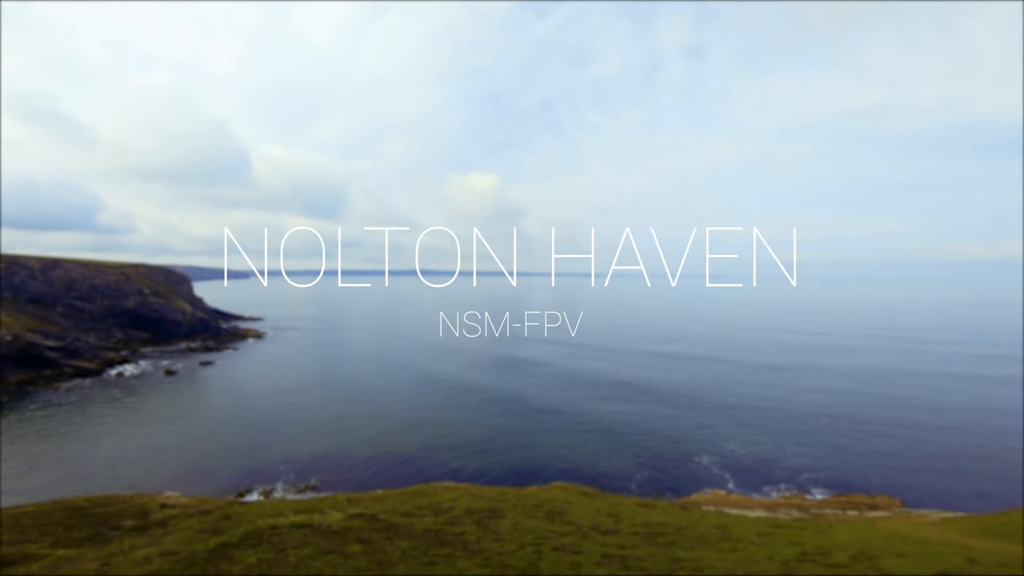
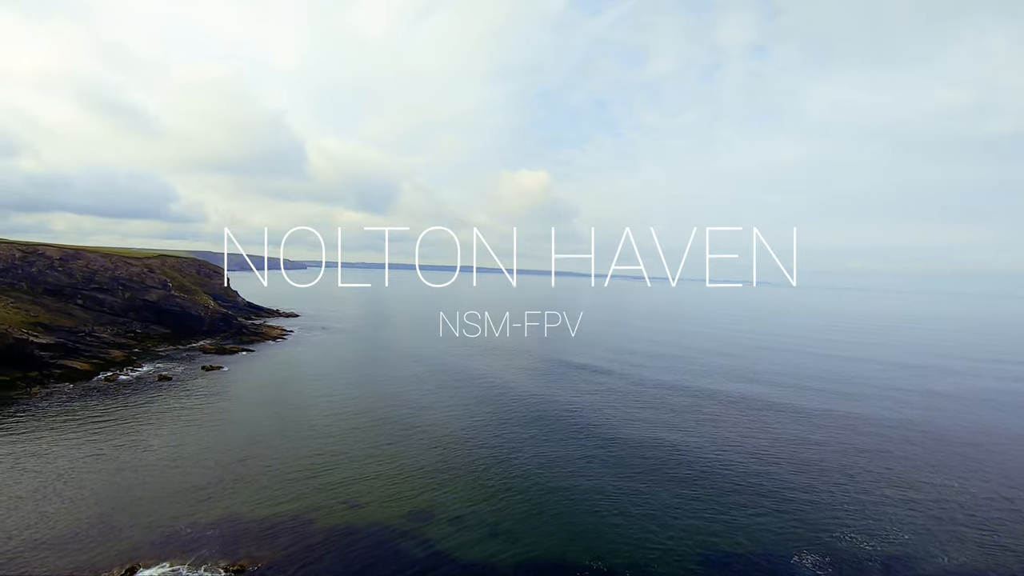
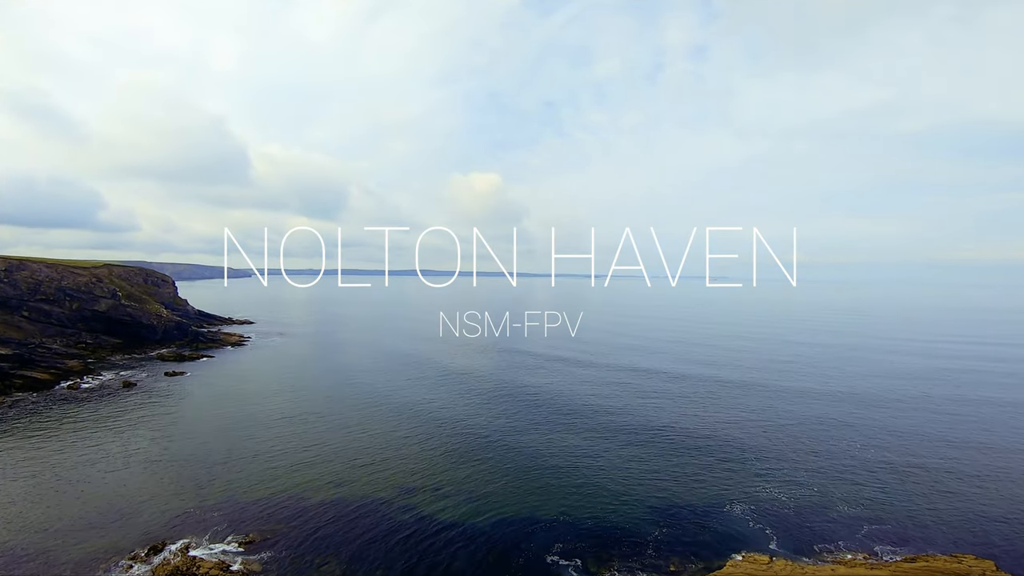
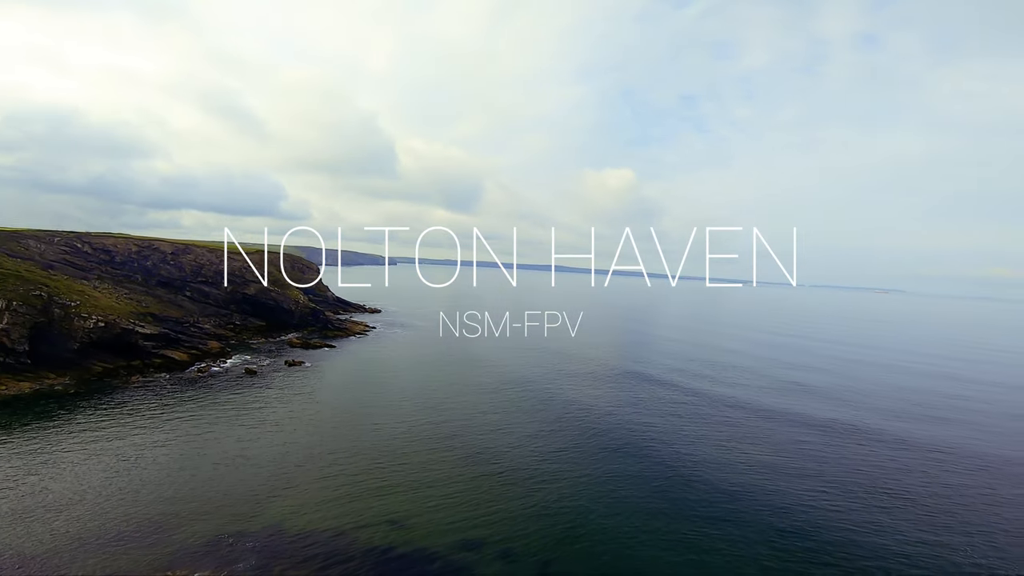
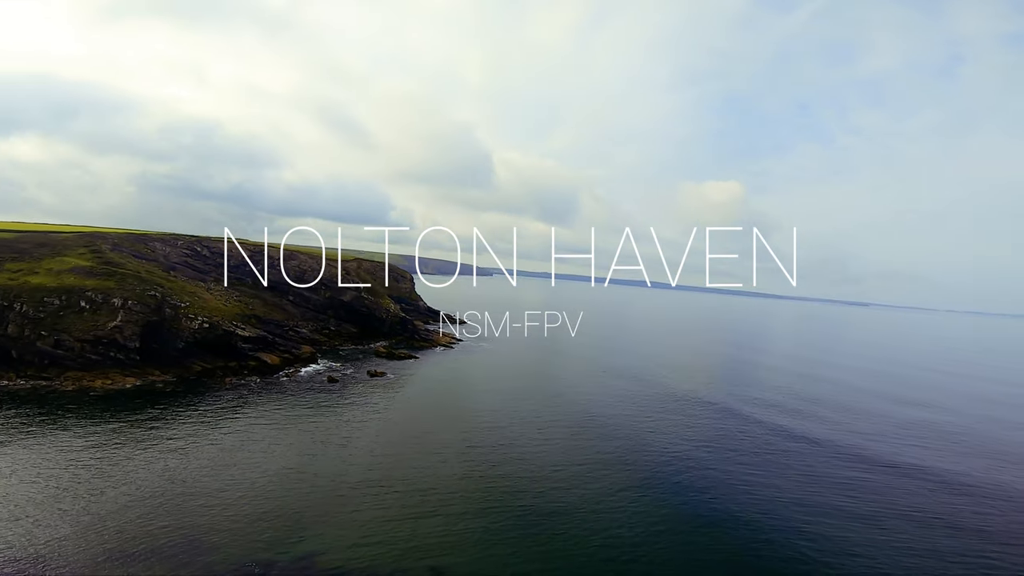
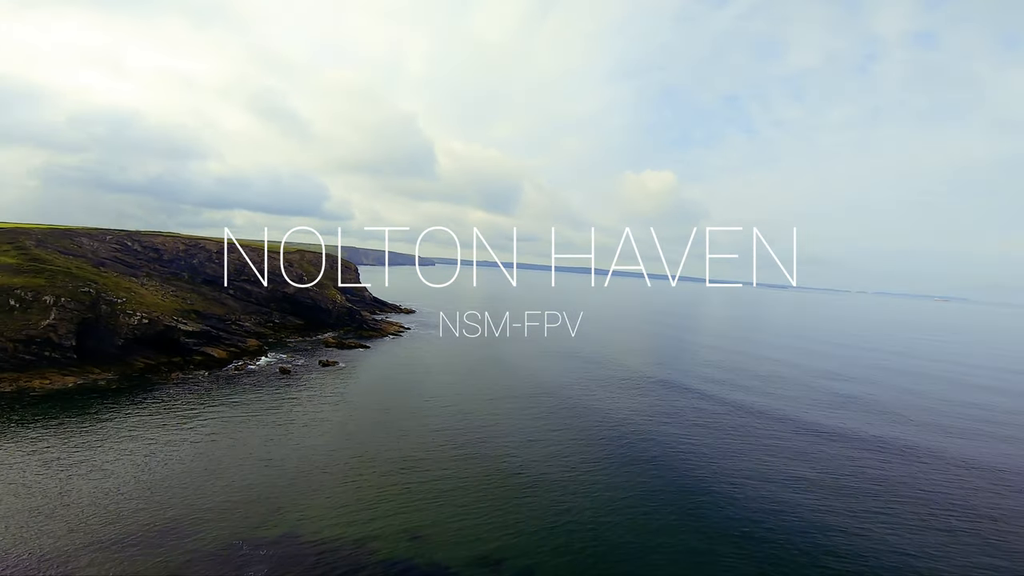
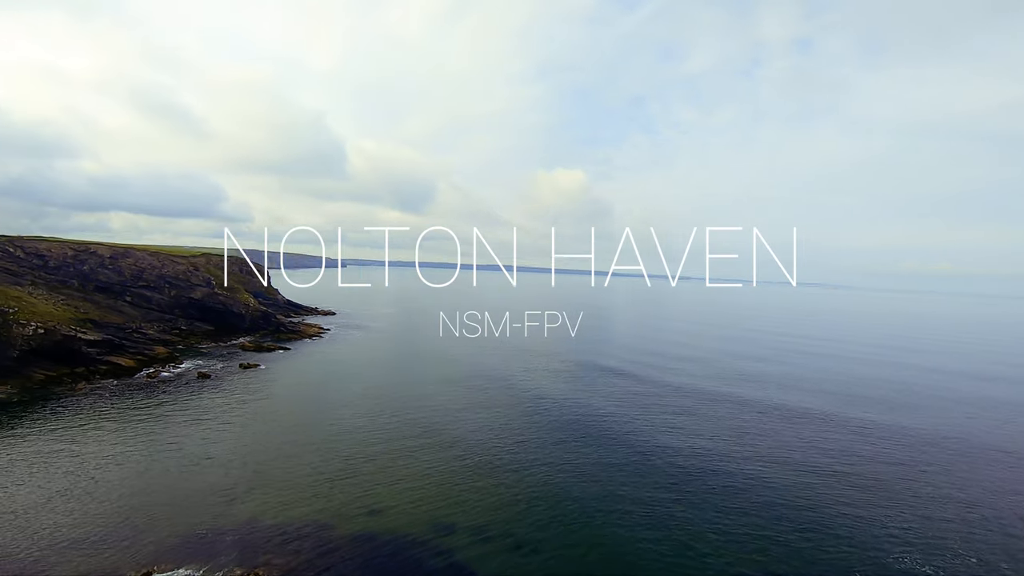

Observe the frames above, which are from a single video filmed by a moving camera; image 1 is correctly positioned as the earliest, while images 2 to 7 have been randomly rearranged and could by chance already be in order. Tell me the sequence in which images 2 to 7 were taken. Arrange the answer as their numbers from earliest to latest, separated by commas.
3, 2, 7, 4, 6, 5
